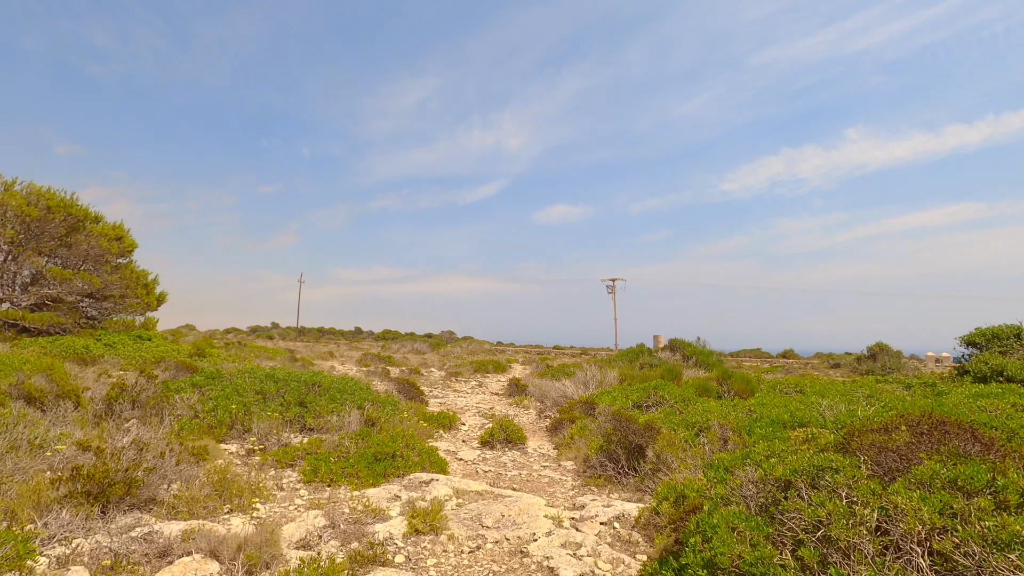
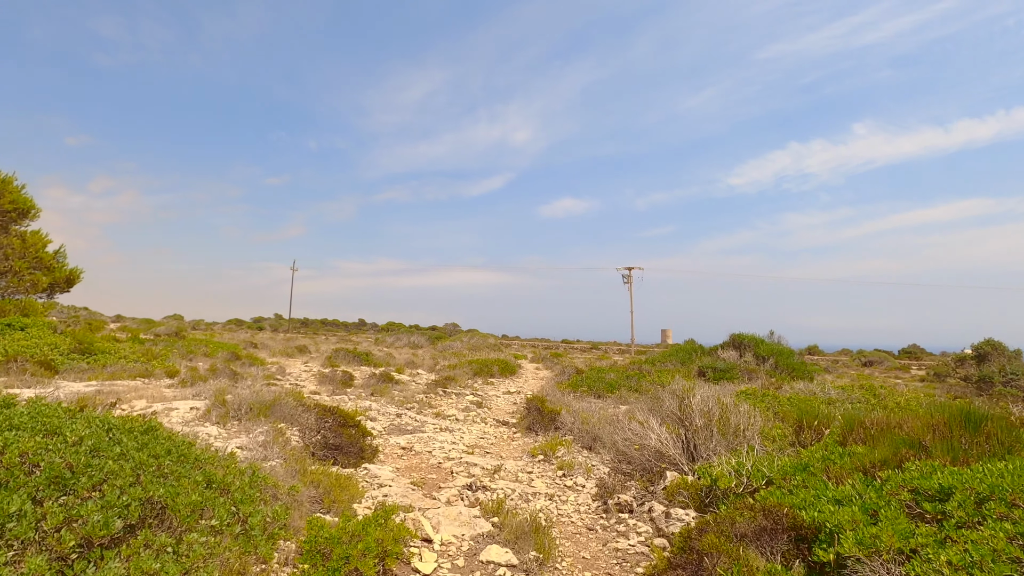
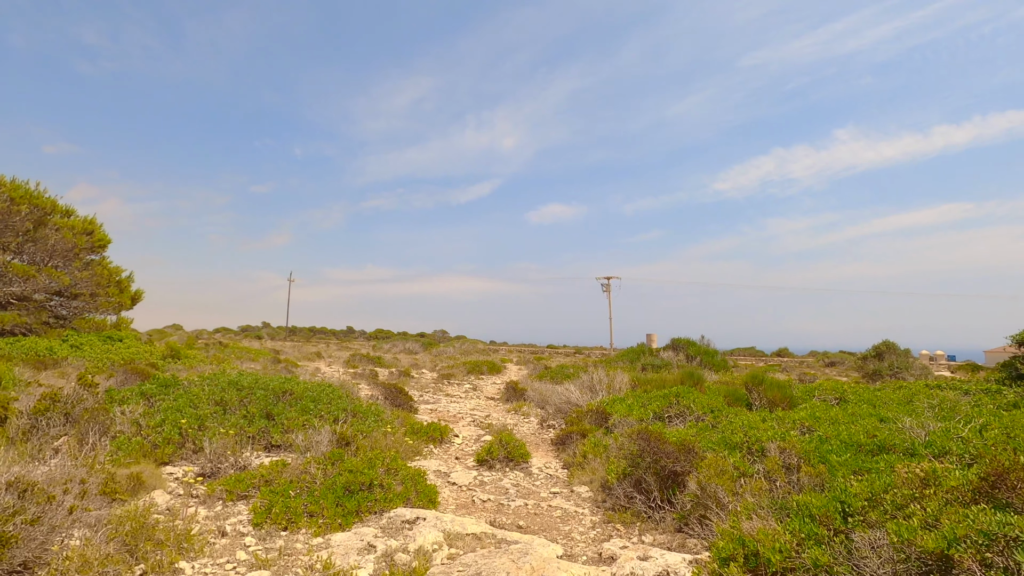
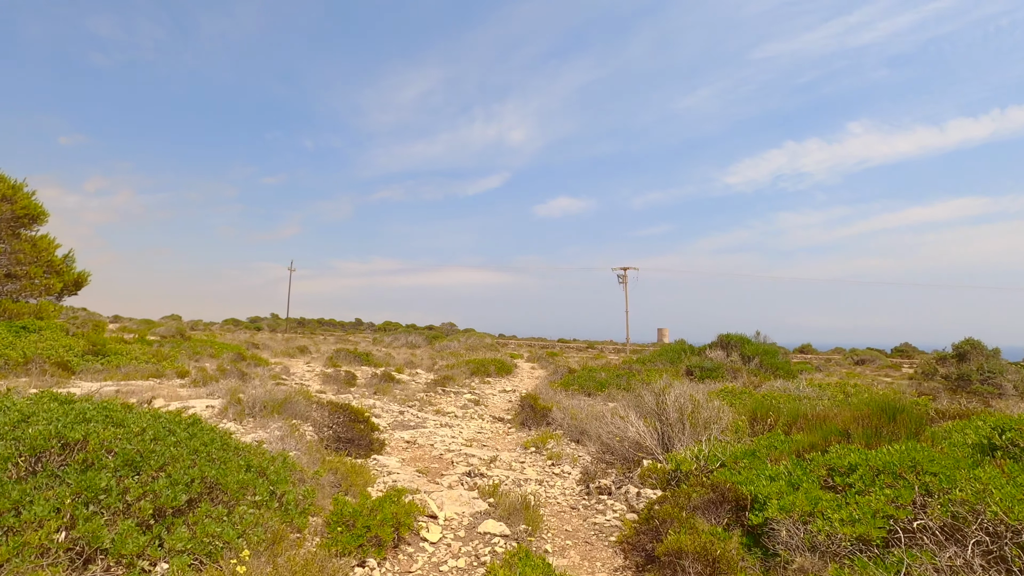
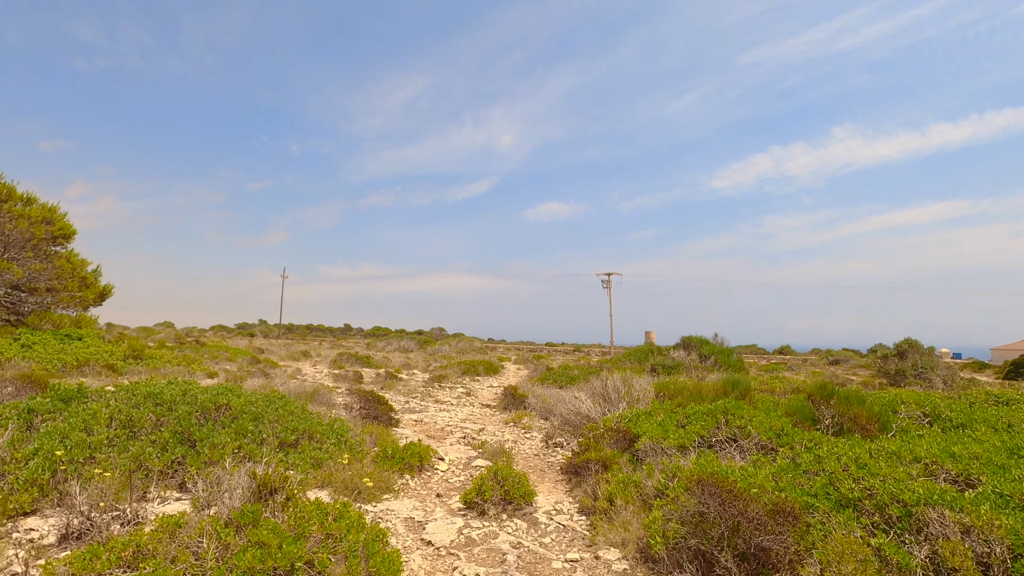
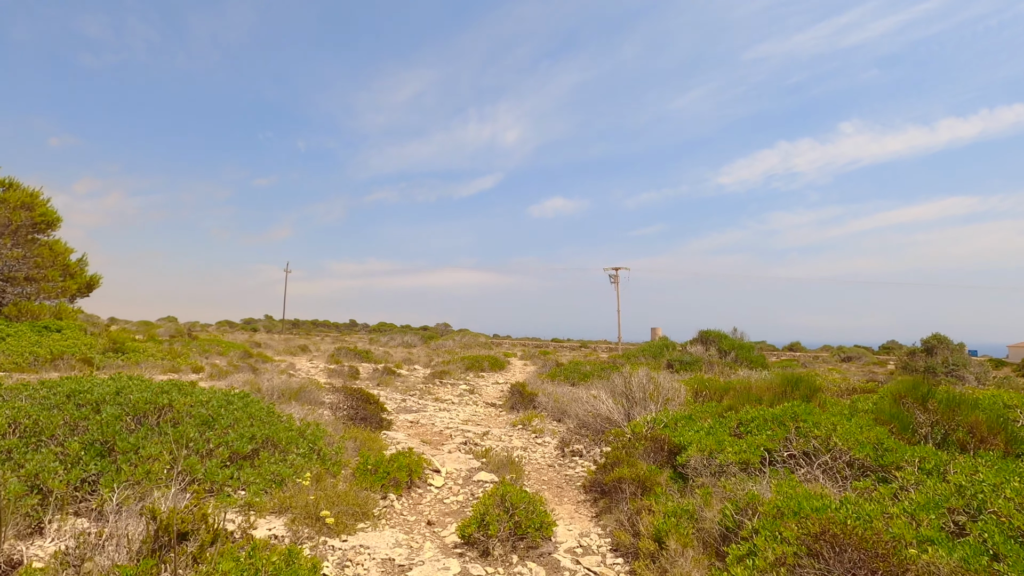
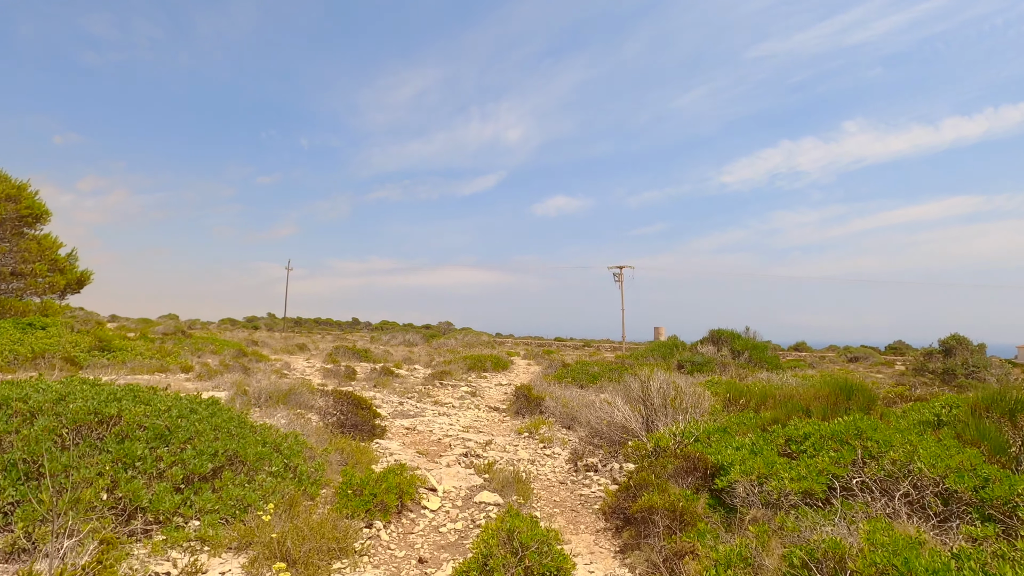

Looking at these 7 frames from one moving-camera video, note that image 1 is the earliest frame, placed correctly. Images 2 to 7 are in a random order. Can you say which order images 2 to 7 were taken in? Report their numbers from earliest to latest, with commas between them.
3, 5, 6, 7, 4, 2
